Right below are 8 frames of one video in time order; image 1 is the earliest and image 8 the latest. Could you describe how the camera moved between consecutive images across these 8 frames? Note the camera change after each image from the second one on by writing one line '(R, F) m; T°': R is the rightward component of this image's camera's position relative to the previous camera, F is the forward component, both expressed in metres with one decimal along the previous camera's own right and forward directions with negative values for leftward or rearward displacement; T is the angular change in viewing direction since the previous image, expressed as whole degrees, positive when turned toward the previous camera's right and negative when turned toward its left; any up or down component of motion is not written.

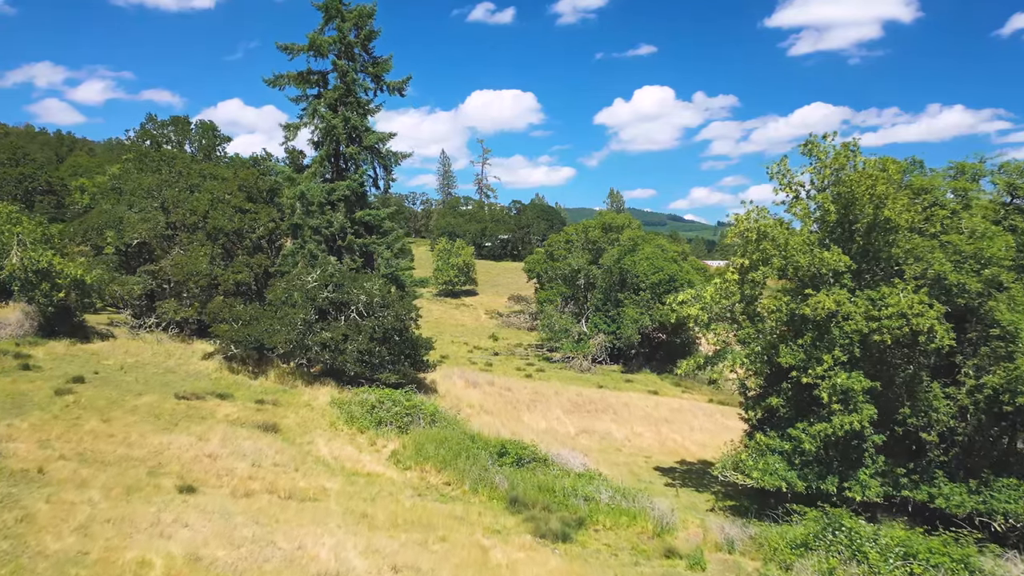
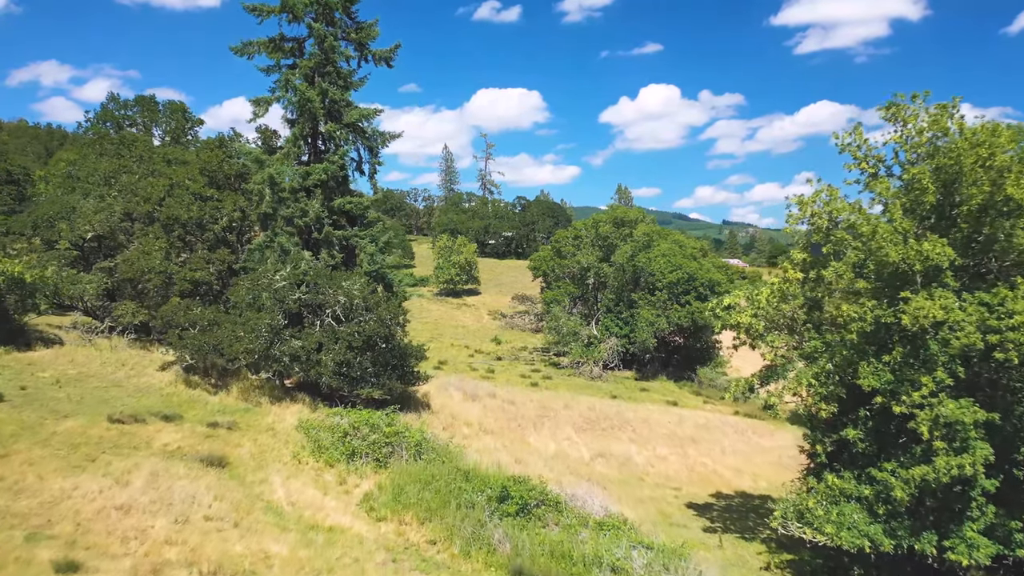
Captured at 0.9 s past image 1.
(0.0, +3.3) m; 0°
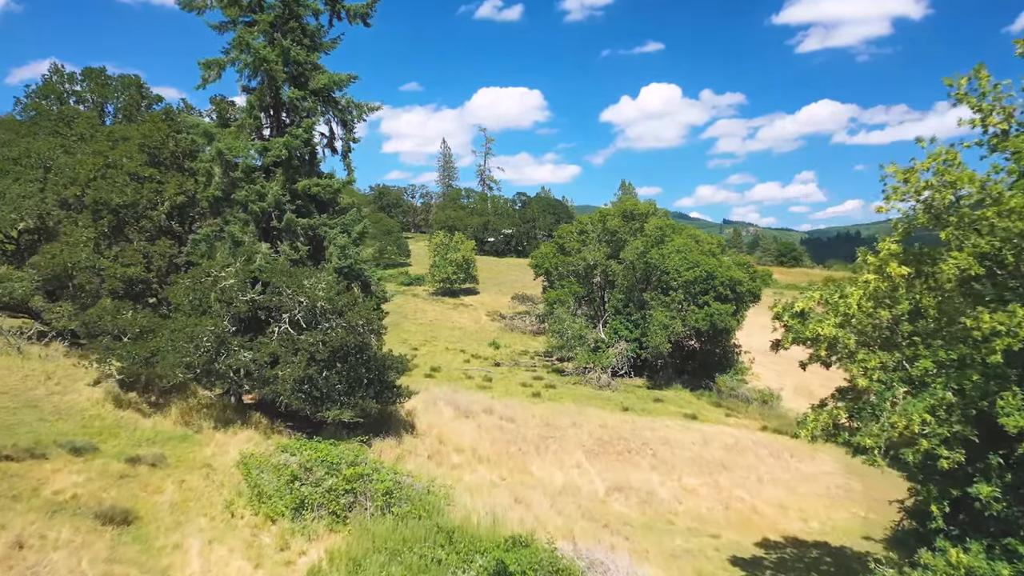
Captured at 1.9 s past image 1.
(0.0, +3.4) m; 0°
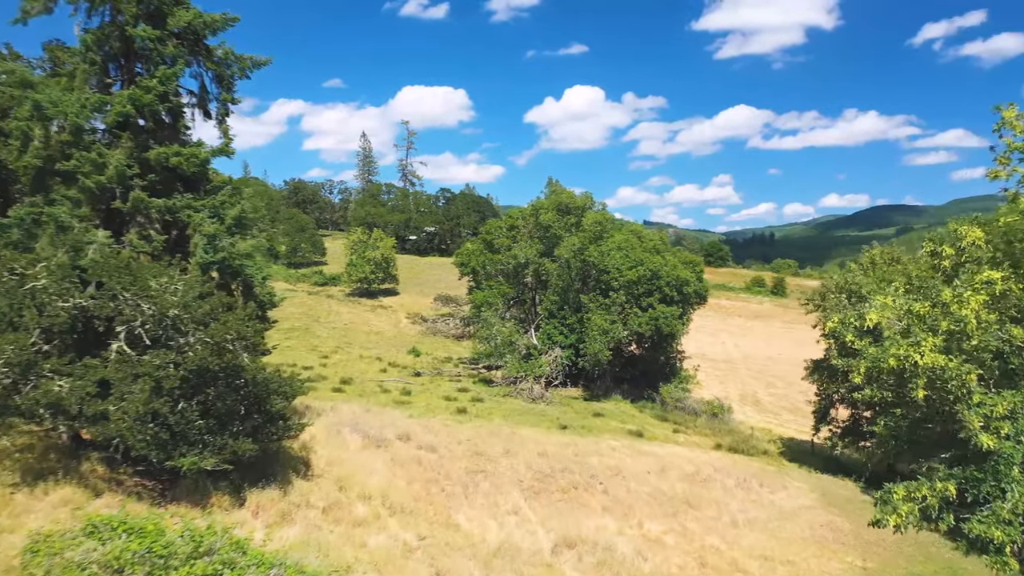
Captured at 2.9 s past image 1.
(0.0, +3.7) m; +5°
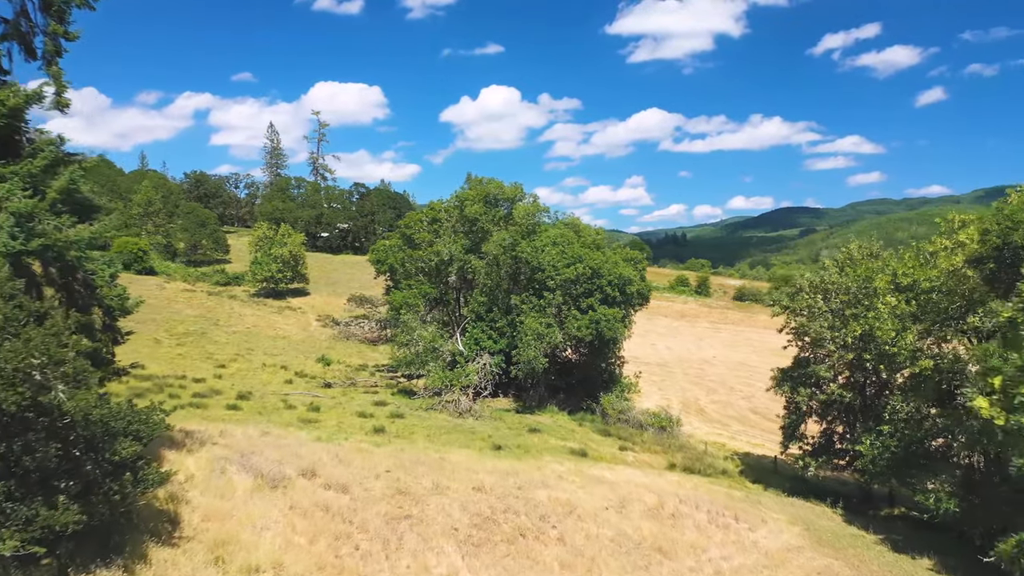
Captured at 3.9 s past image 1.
(-0.3, +3.3) m; +6°
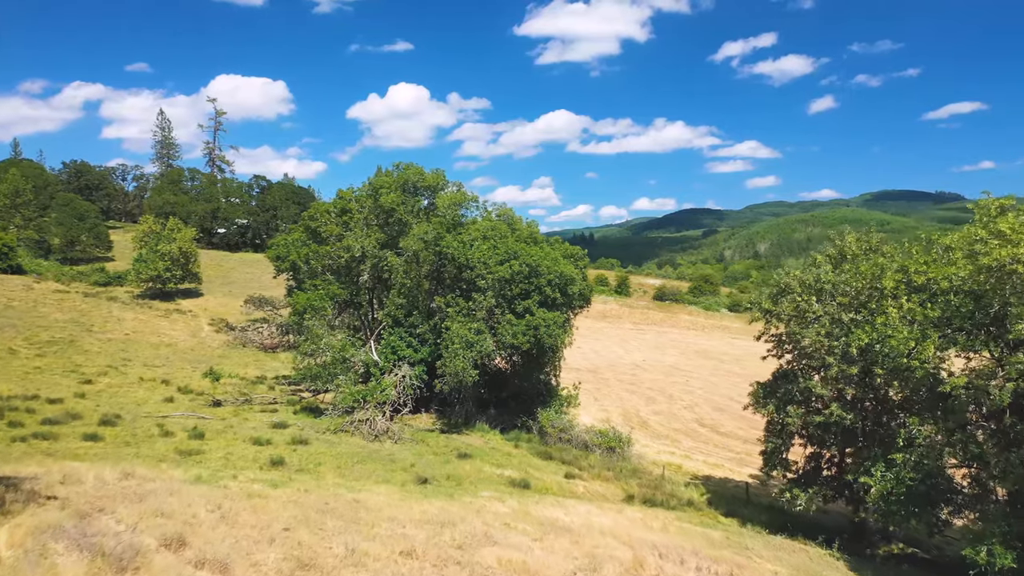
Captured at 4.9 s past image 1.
(-0.4, +3.7) m; +6°
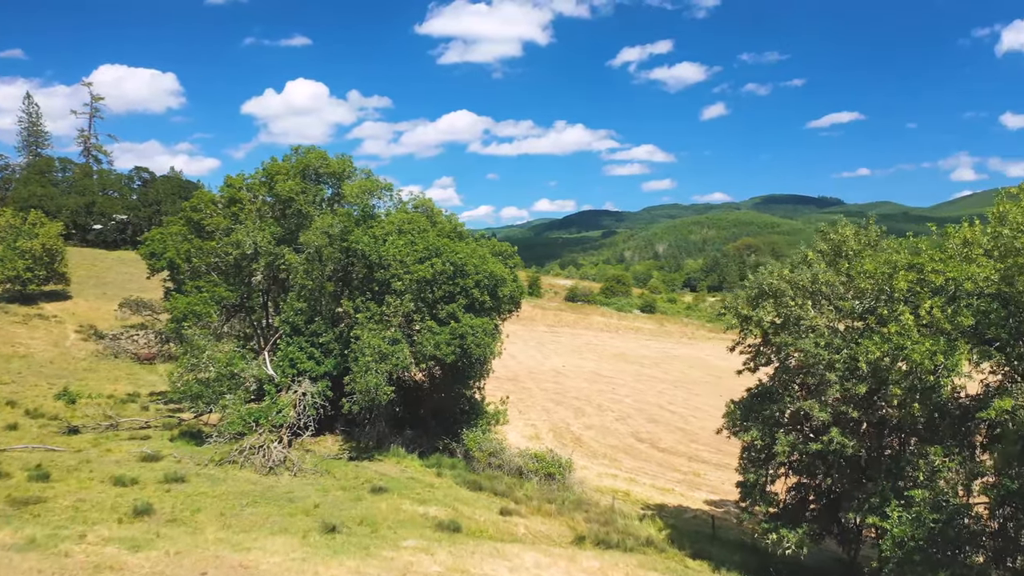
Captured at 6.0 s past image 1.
(-0.5, +3.2) m; +7°
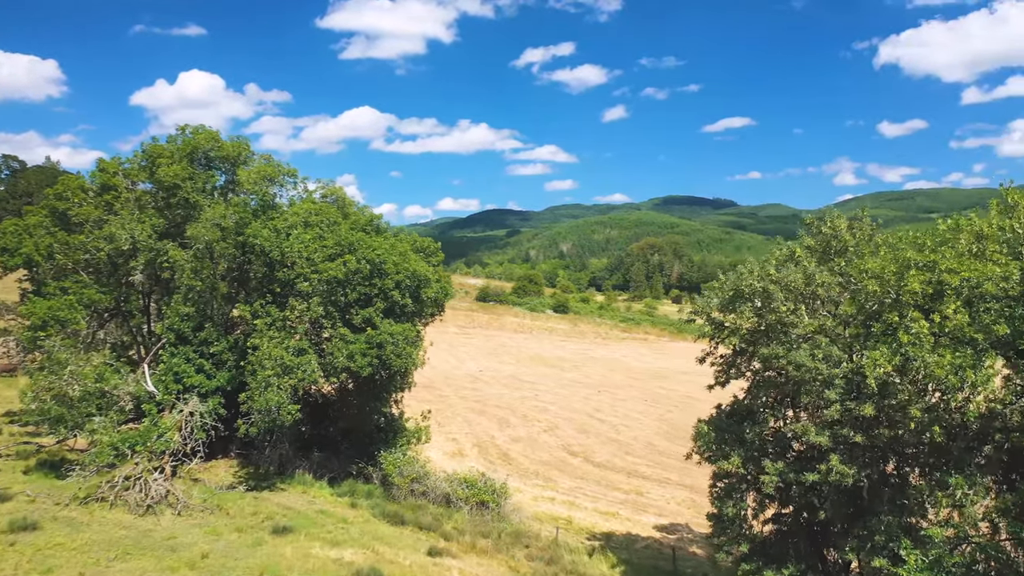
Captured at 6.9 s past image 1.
(-0.5, +2.4) m; +7°
